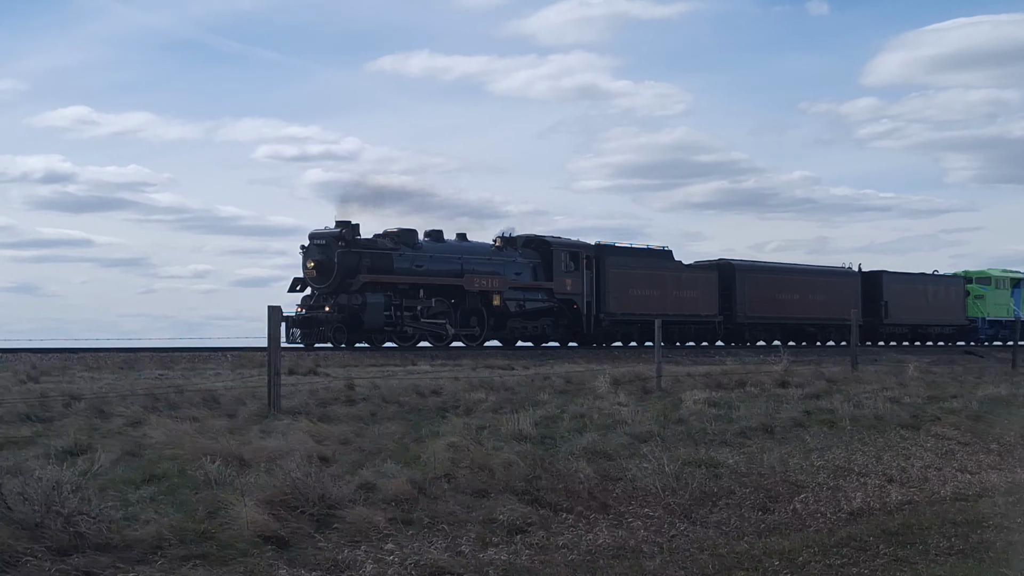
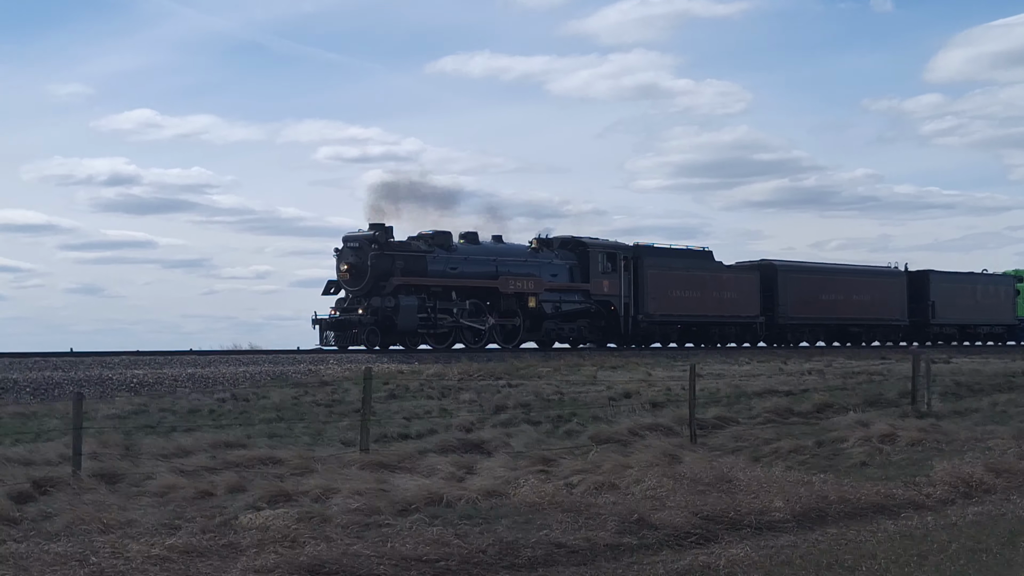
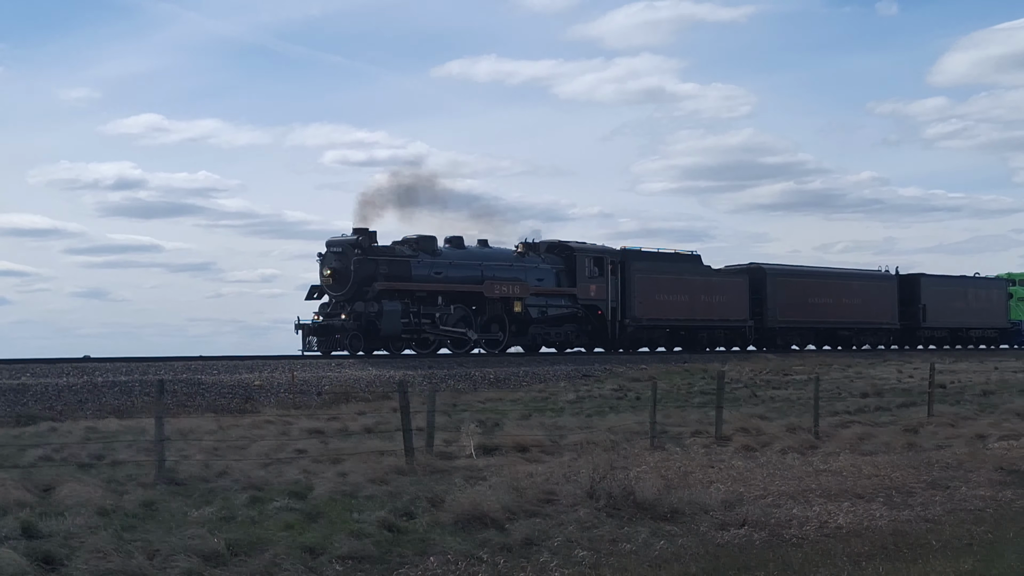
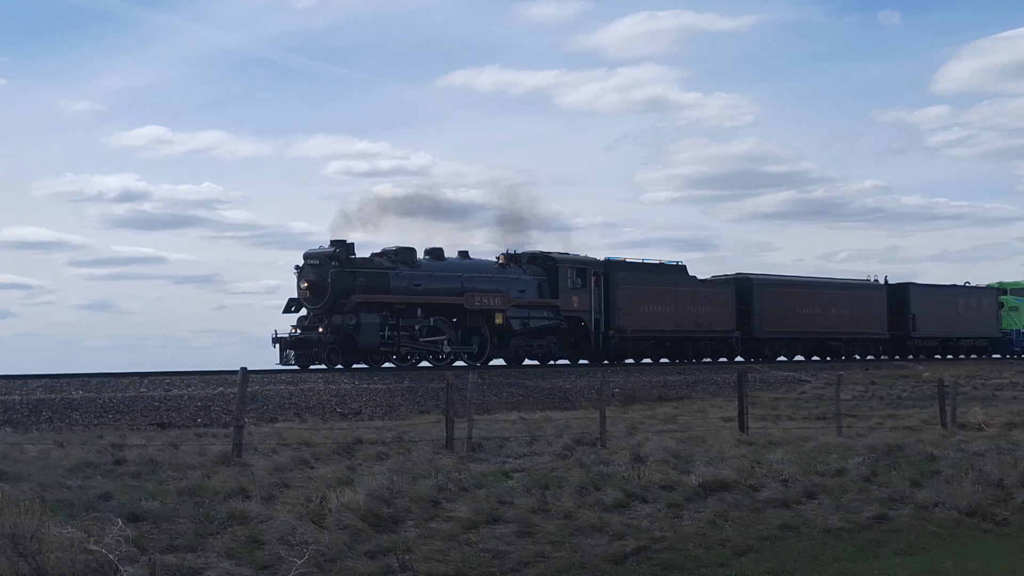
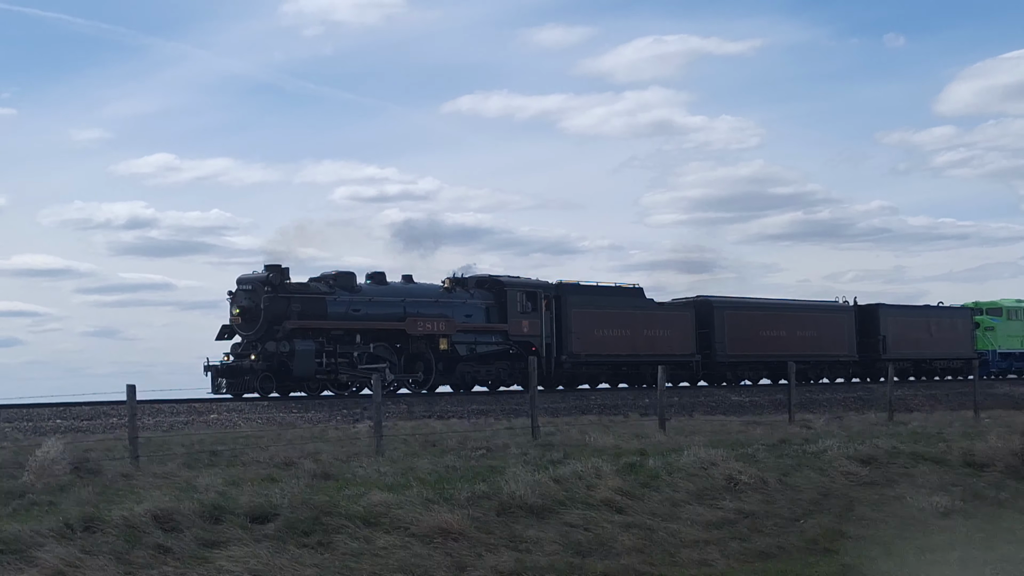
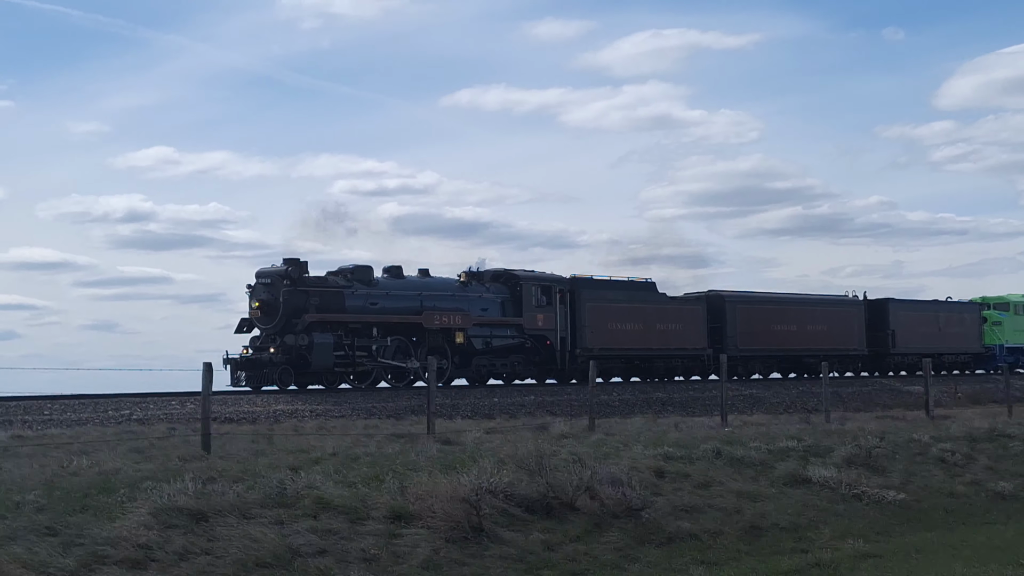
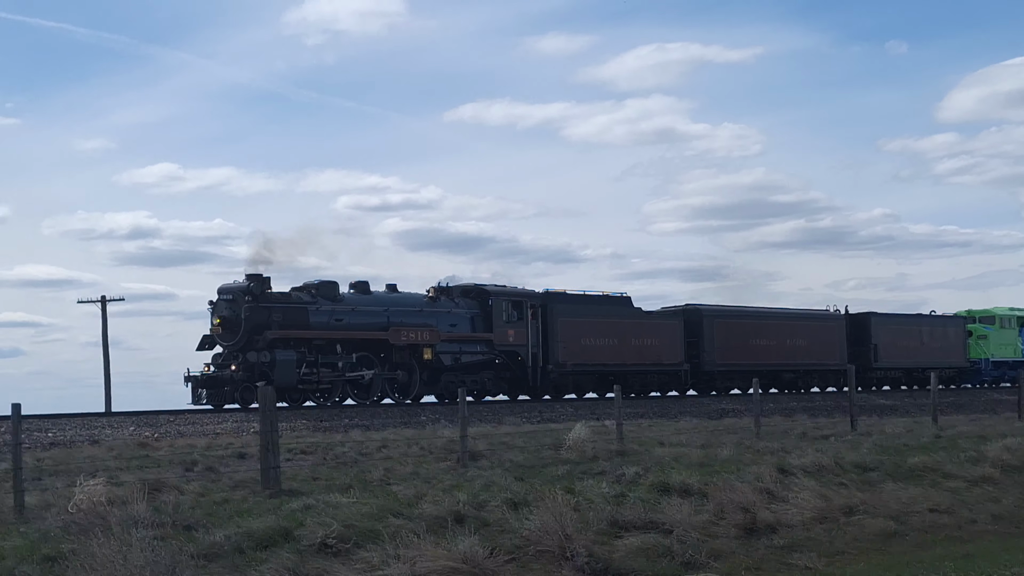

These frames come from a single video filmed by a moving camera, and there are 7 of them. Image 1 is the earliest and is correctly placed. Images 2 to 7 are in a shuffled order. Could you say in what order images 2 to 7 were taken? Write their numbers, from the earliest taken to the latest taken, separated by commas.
2, 3, 4, 6, 5, 7
